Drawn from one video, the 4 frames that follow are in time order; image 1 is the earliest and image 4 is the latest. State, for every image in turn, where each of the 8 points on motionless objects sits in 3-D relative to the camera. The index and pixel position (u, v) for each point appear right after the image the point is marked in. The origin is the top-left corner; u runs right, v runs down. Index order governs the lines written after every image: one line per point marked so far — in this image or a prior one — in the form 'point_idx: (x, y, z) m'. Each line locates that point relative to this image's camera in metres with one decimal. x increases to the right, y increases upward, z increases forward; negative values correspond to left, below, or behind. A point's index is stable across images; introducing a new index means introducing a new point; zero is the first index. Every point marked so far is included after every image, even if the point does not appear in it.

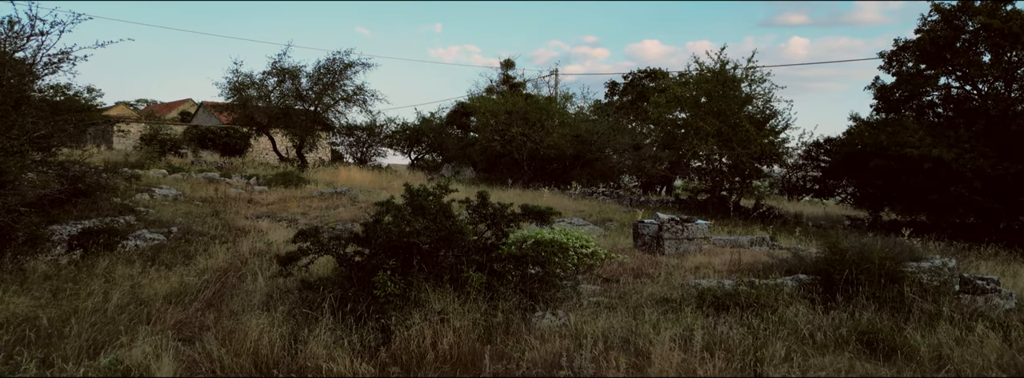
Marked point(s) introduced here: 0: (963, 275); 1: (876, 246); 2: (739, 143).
0: (+6.1, -1.2, +7.1) m
1: (+5.1, -0.8, +7.5) m
2: (+6.5, +1.3, +15.4) m
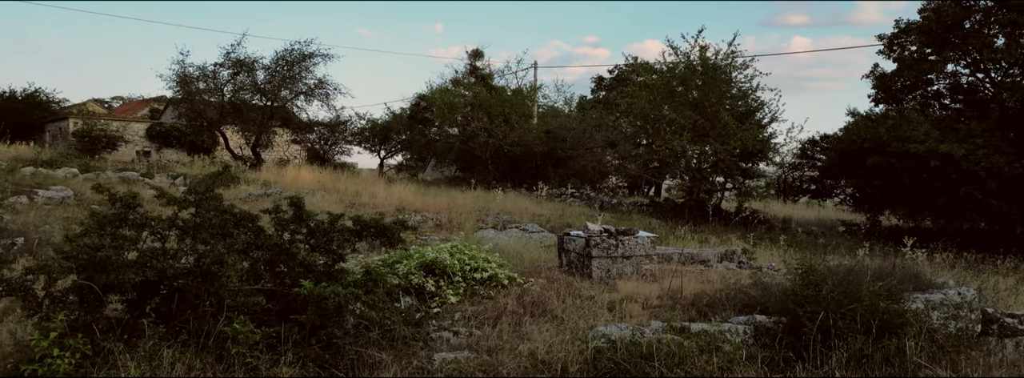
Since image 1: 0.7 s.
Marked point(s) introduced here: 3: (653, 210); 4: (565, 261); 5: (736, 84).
0: (+4.7, -1.2, +5.3) m
1: (+3.8, -0.8, +5.6) m
2: (+5.2, +1.3, +13.5) m
3: (+4.0, -0.6, +15.1) m
4: (+0.6, -0.9, +6.3) m
5: (+5.9, +2.7, +13.8) m
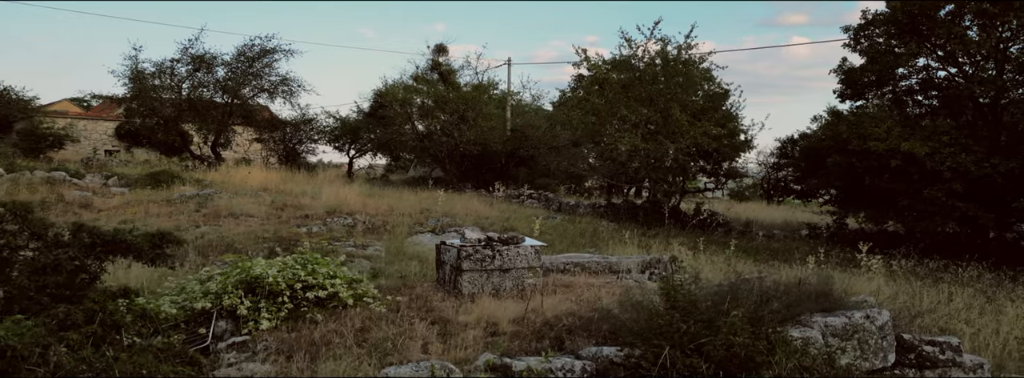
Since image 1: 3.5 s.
0: (+3.3, -1.2, +4.5) m
1: (+2.4, -0.9, +4.9) m
2: (+3.8, +1.3, +12.7) m
3: (+2.6, -0.6, +14.3) m
4: (-0.7, -0.9, +5.5) m
5: (+4.5, +2.7, +13.0) m
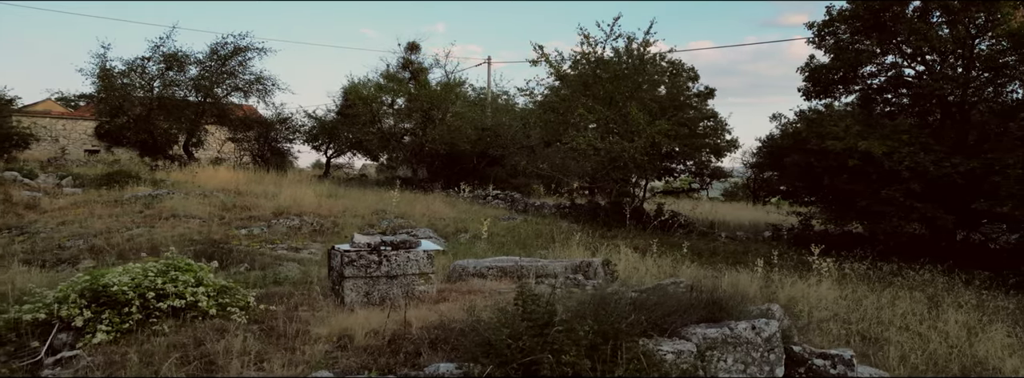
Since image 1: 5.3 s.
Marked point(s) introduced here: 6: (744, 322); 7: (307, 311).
0: (+2.3, -1.2, +4.2) m
1: (+1.4, -0.9, +4.5) m
2: (+2.8, +1.3, +12.4) m
3: (+1.6, -0.6, +14.0) m
4: (-1.8, -0.9, +5.2) m
5: (+3.4, +2.7, +12.7) m
6: (+1.7, -1.0, +4.1) m
7: (-1.7, -1.0, +4.5) m
